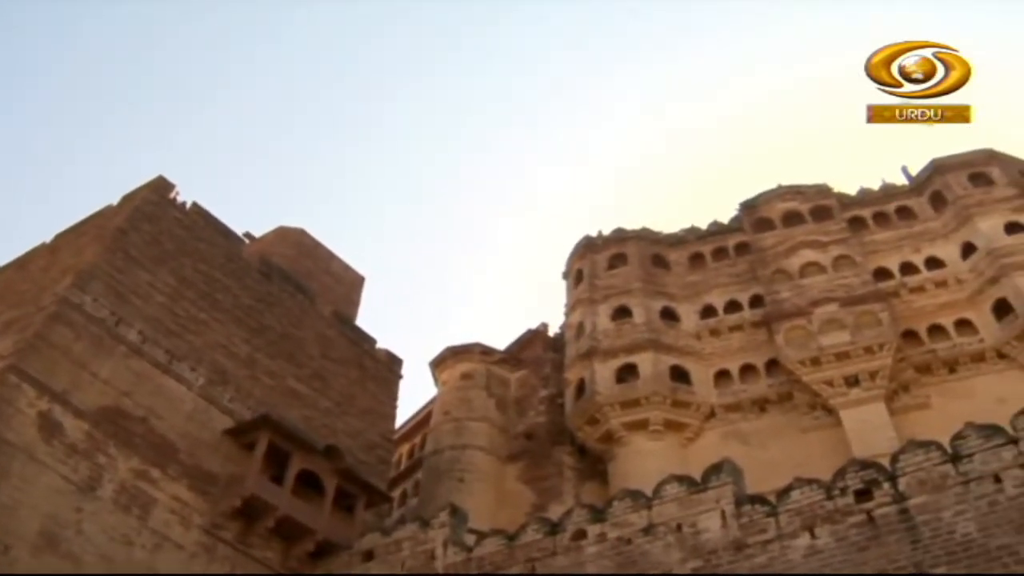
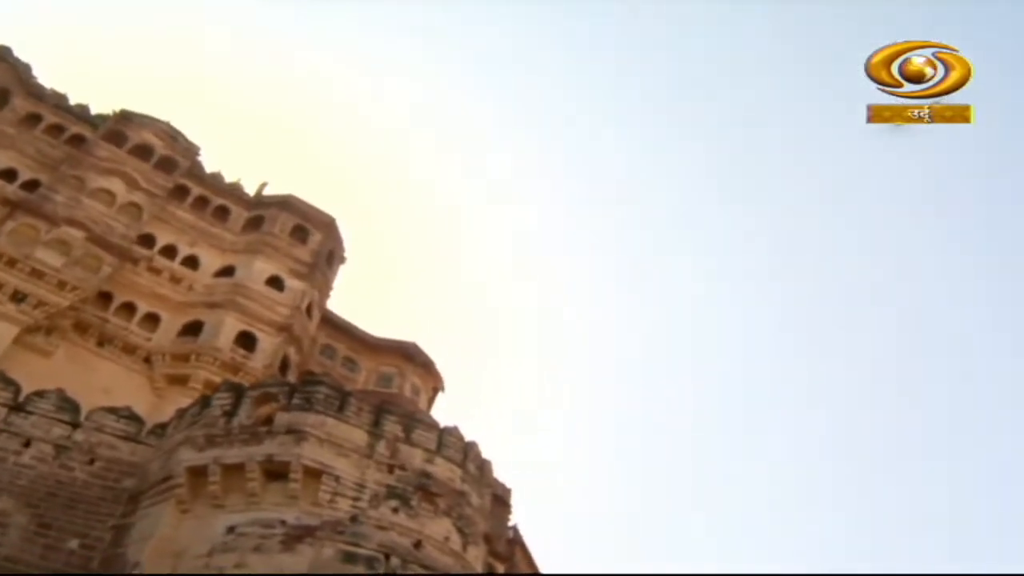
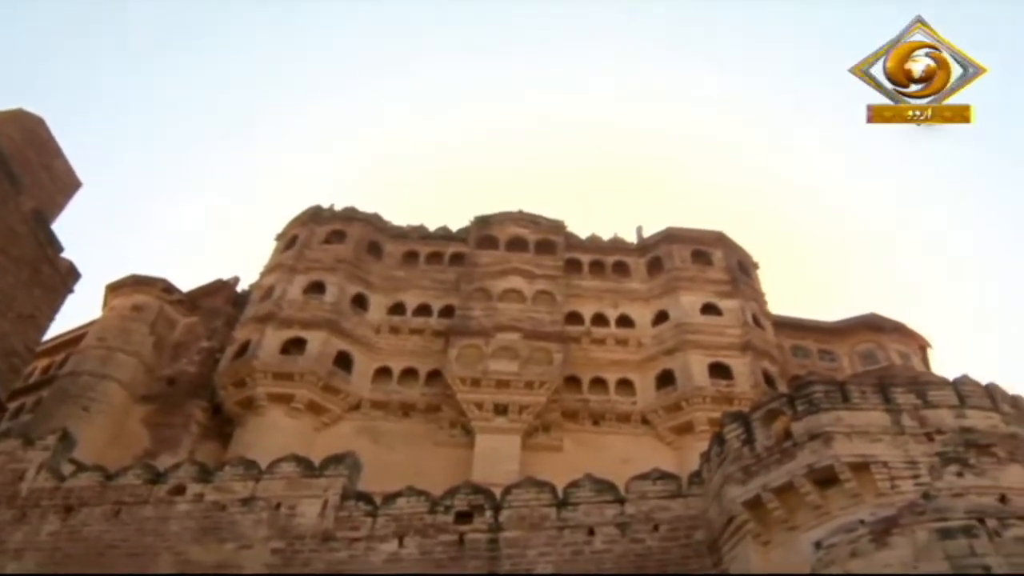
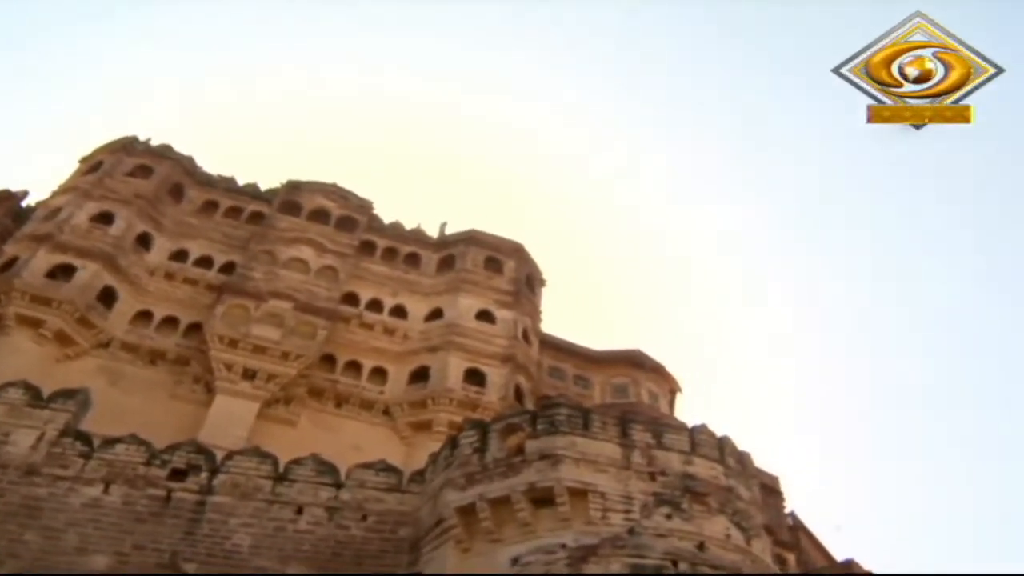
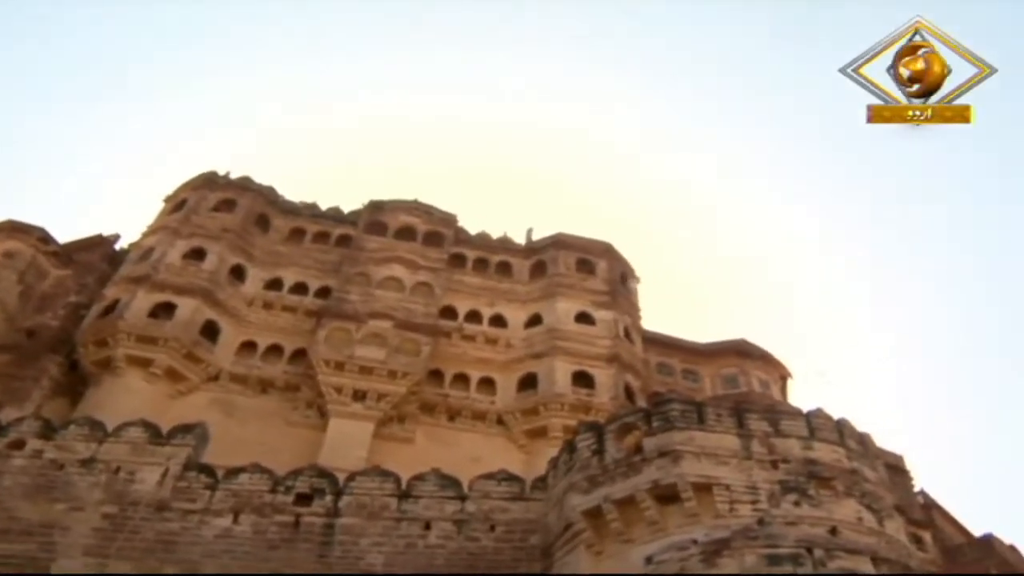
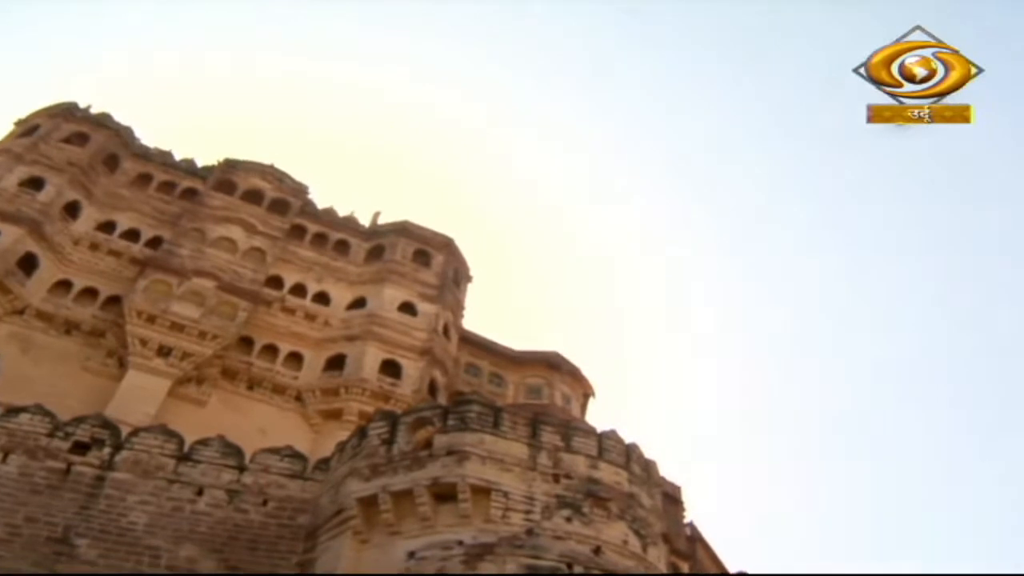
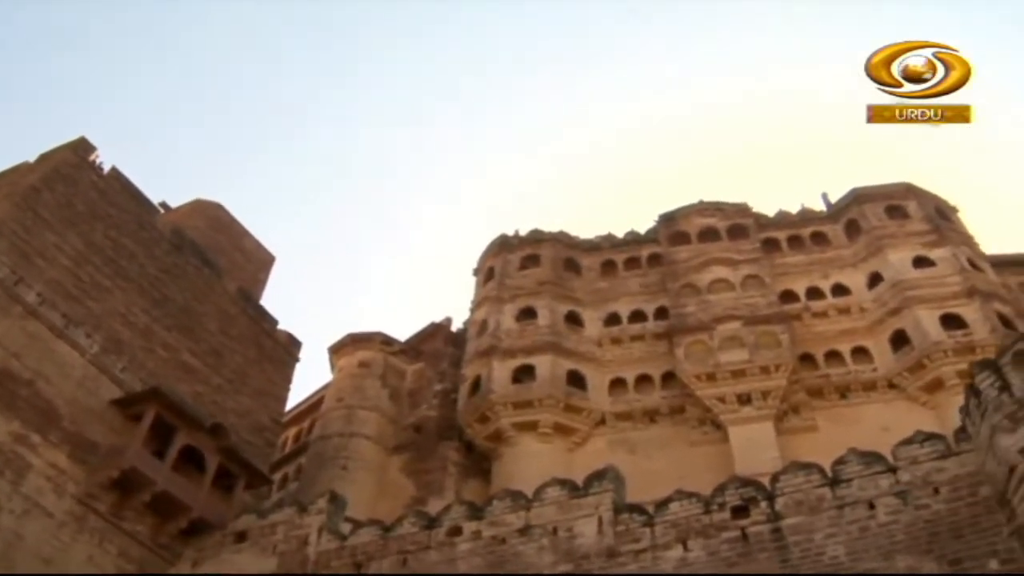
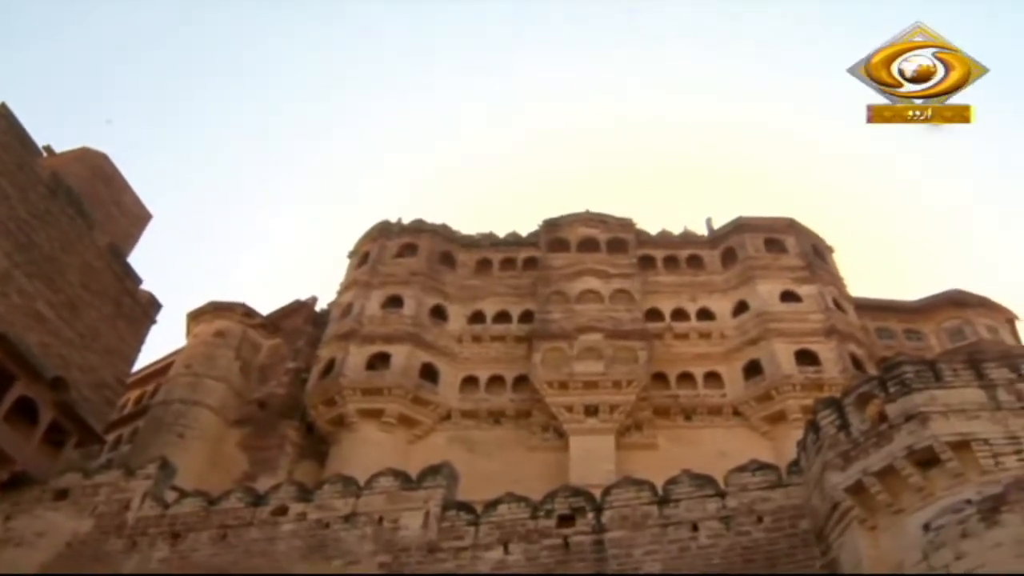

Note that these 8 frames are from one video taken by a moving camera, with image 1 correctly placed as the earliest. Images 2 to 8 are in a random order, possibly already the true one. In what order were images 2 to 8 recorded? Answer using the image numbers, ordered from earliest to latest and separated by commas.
7, 8, 3, 5, 4, 6, 2
